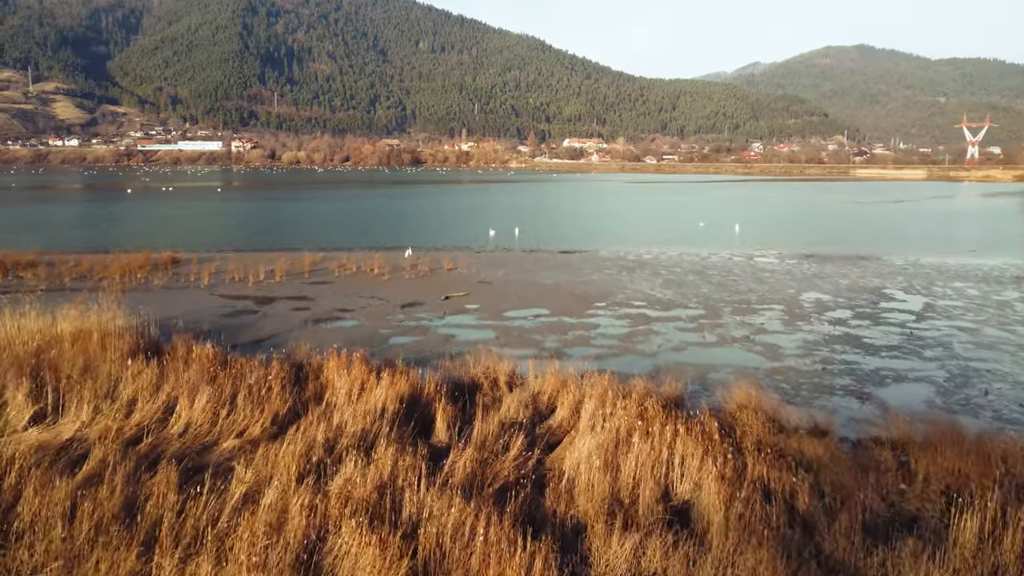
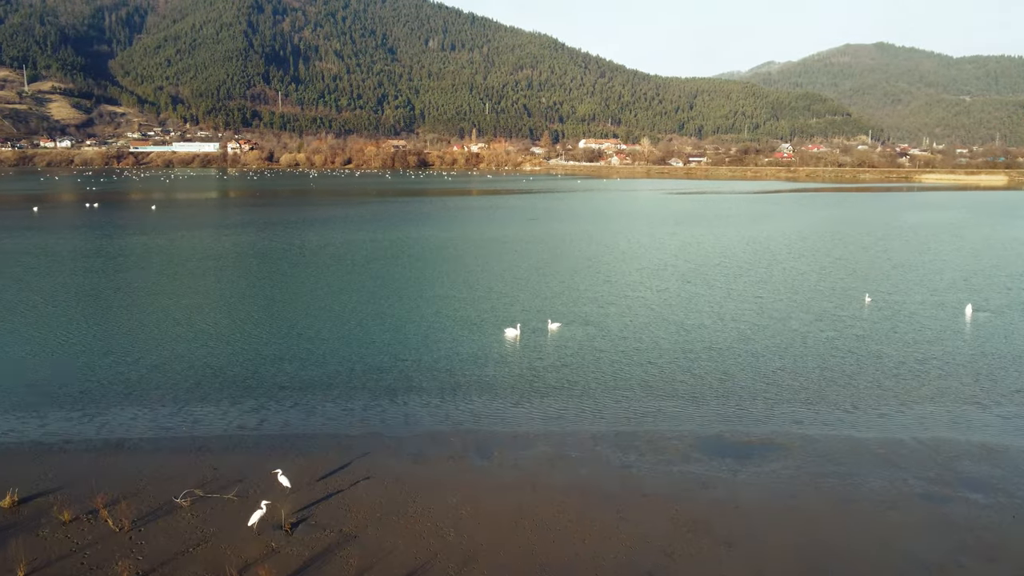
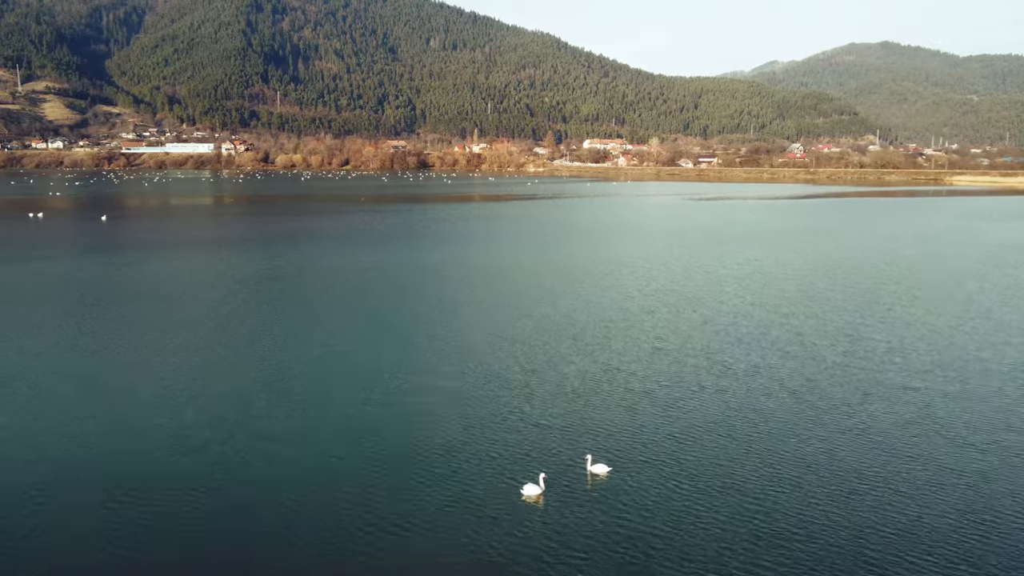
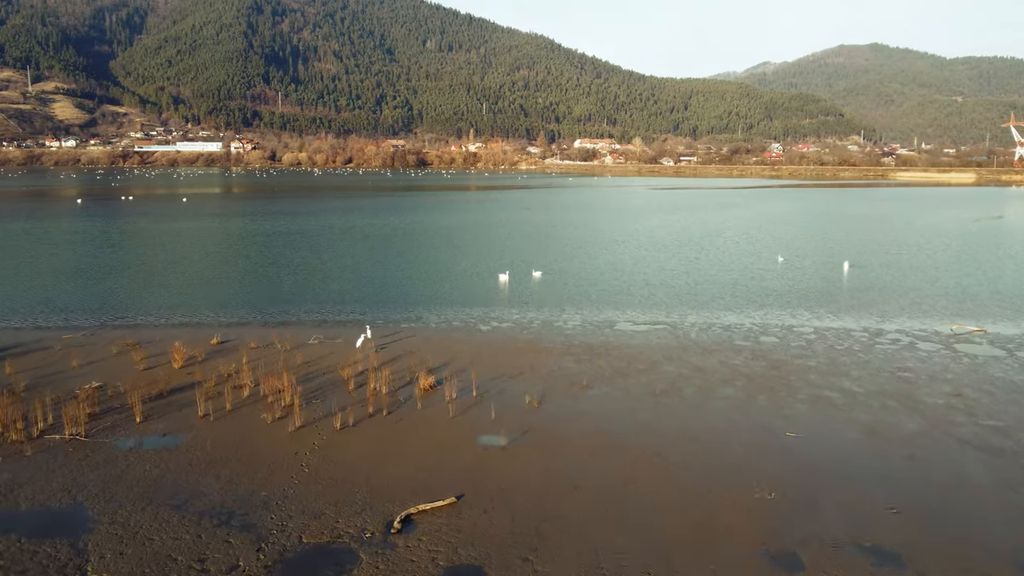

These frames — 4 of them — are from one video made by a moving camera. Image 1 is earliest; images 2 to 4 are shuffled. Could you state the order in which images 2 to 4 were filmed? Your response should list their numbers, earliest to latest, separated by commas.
4, 2, 3
